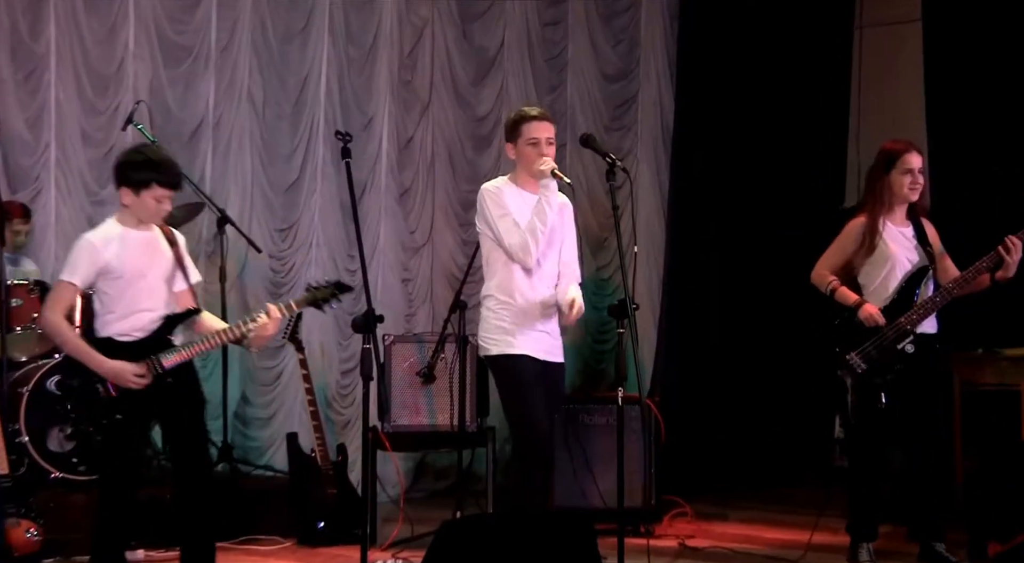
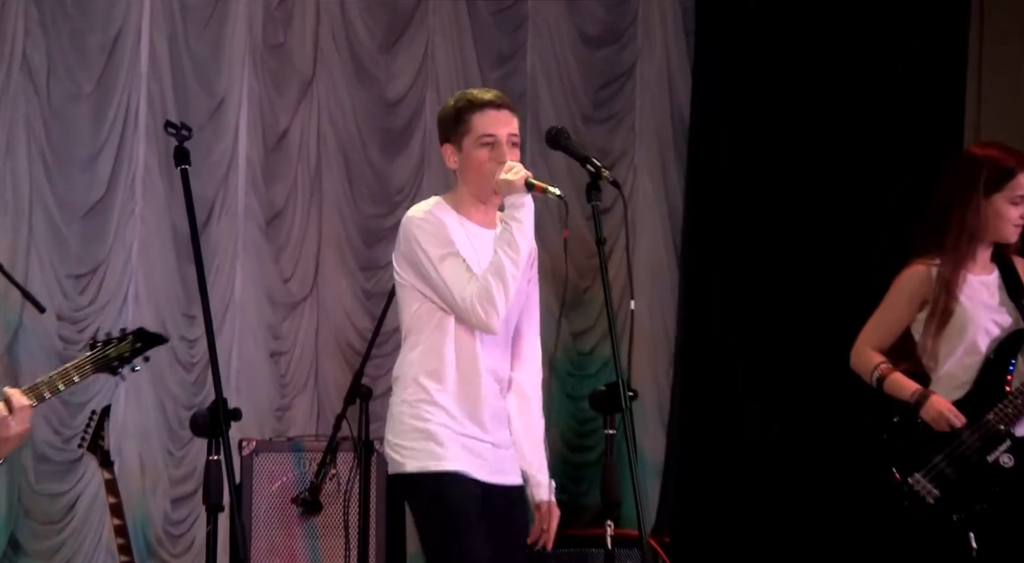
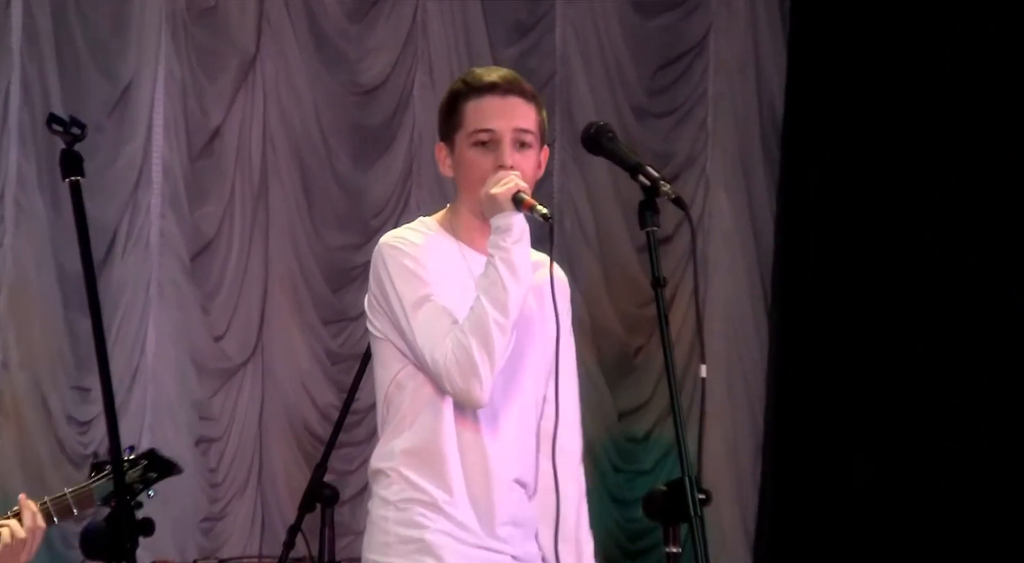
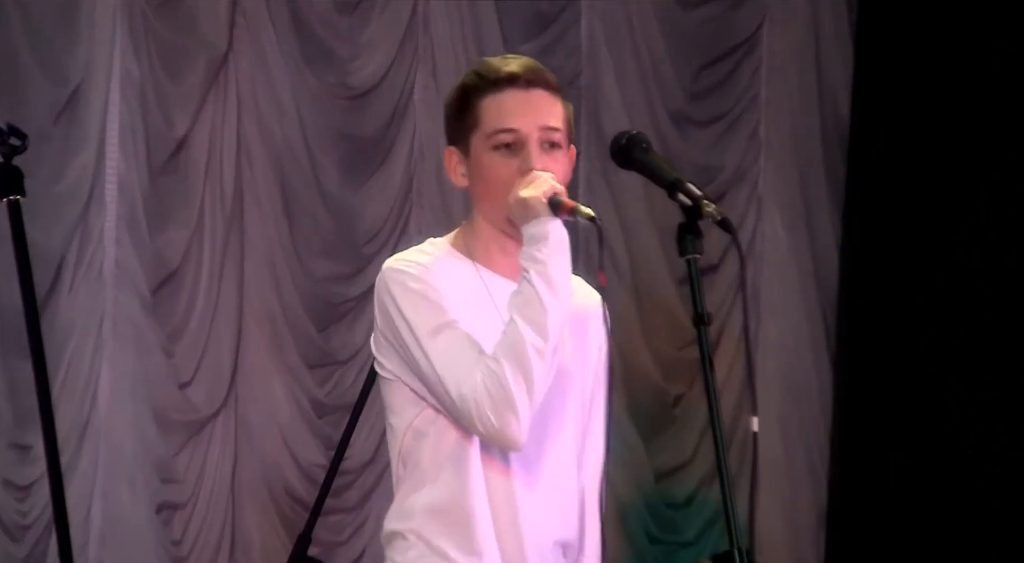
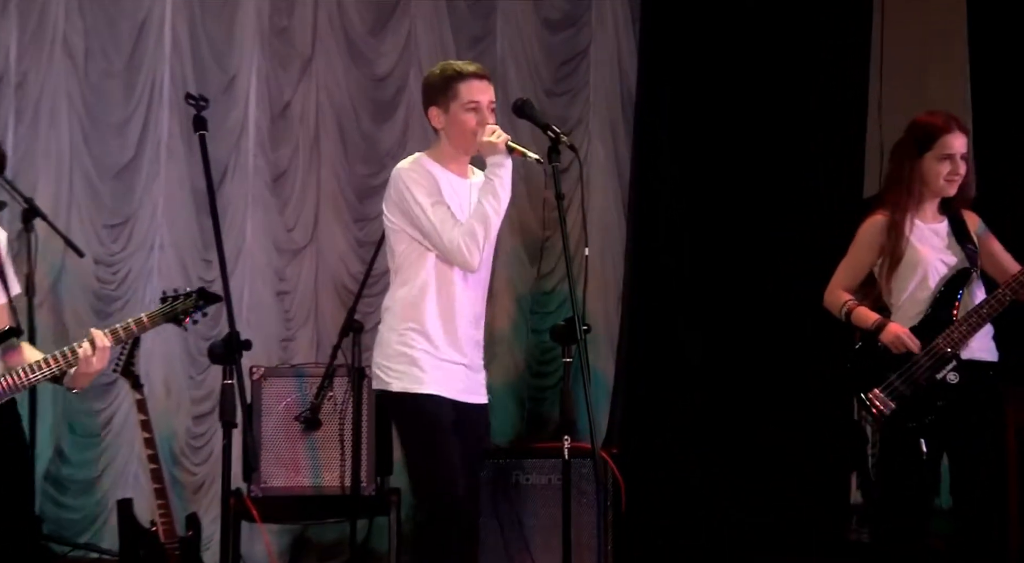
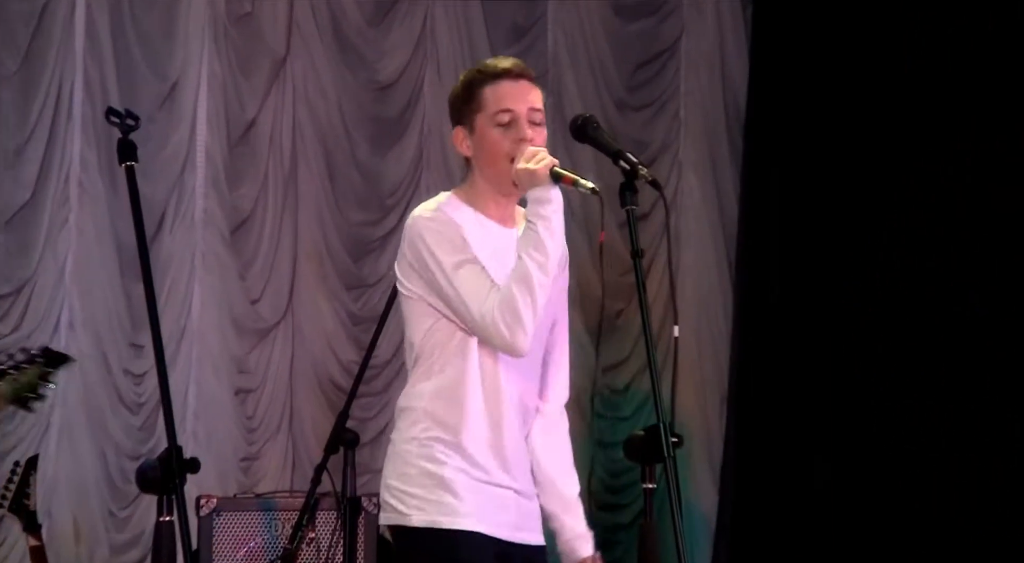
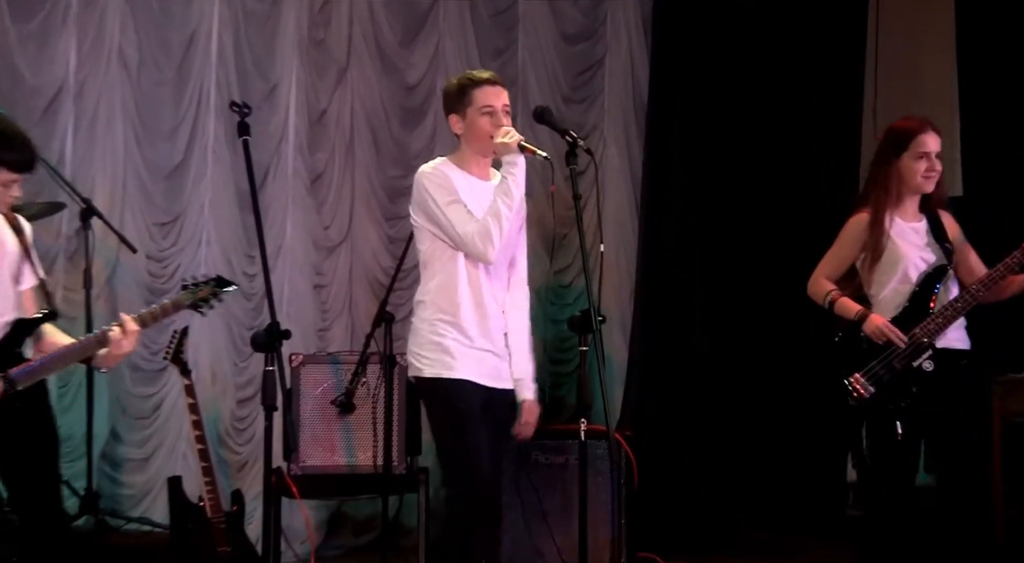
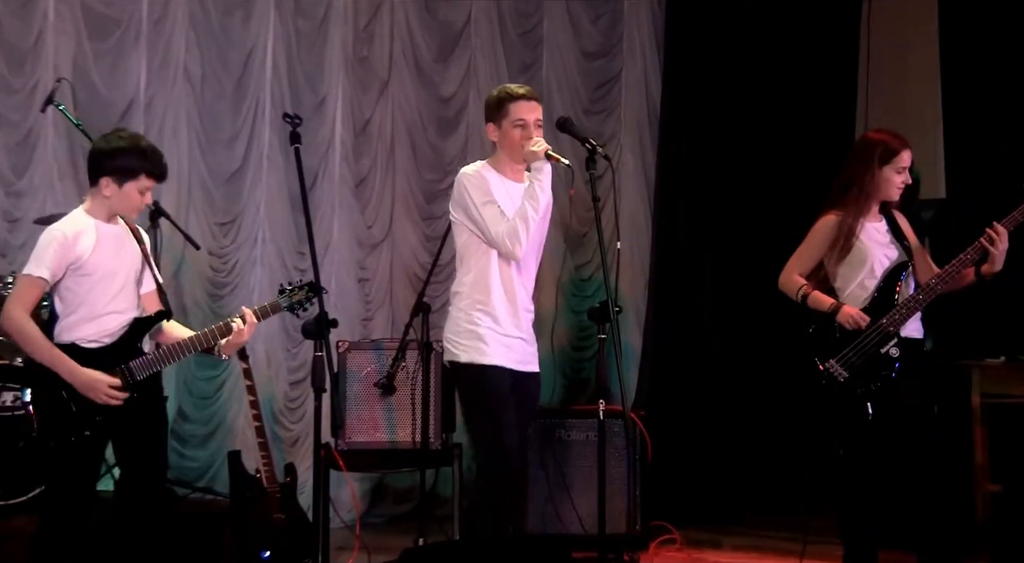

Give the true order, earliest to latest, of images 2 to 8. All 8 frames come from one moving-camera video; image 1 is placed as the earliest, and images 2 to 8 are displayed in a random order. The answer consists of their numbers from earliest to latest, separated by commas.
8, 7, 5, 2, 6, 3, 4
